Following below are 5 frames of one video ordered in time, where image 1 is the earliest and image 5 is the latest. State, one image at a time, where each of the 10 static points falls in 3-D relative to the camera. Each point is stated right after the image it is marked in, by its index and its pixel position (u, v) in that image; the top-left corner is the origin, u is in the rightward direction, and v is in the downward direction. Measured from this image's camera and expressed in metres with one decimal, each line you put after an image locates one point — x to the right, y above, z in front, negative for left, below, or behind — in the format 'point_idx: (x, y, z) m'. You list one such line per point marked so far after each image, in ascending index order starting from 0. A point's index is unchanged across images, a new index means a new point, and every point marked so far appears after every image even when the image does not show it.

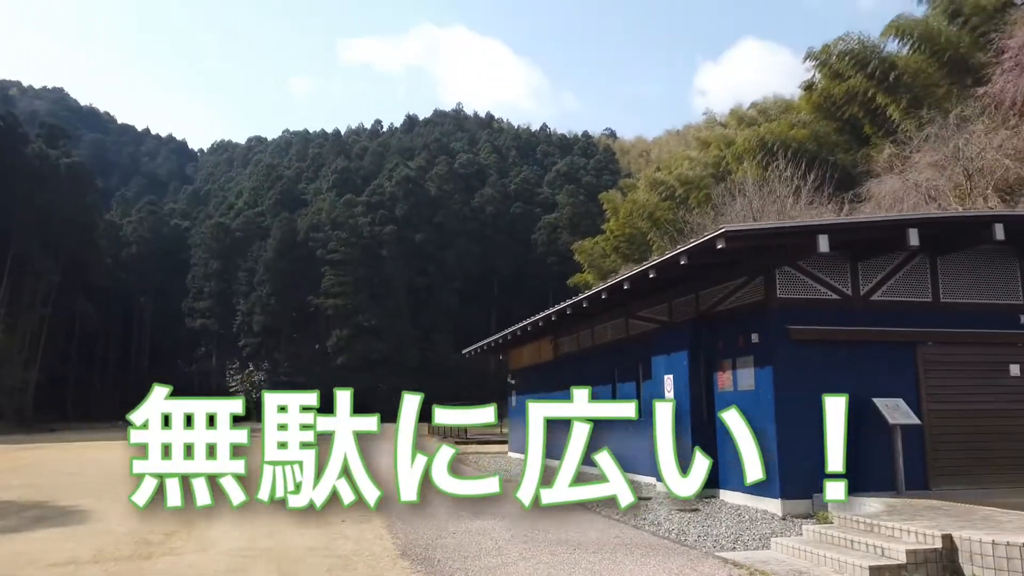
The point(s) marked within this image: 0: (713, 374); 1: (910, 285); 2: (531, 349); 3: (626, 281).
0: (+2.5, -1.1, +9.5) m
1: (+4.5, +0.1, +8.8) m
2: (+0.5, -1.4, +17.8) m
3: (+1.5, 0.0, +9.8) m
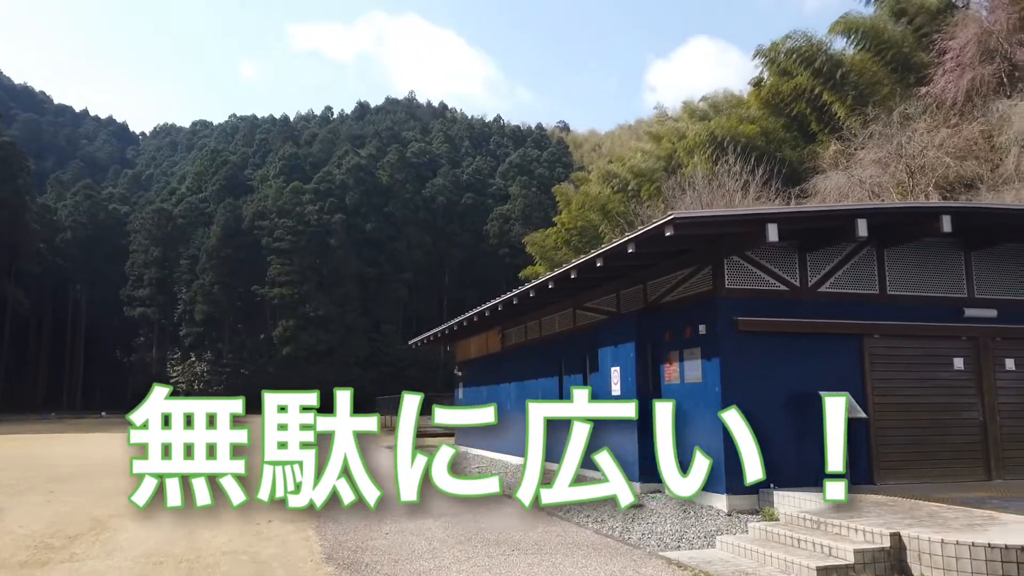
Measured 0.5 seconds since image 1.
0: (+1.8, -1.0, +9.3) m
1: (+3.9, +0.1, +8.7) m
2: (-0.8, -1.2, +17.5) m
3: (+0.7, +0.2, +9.5) m
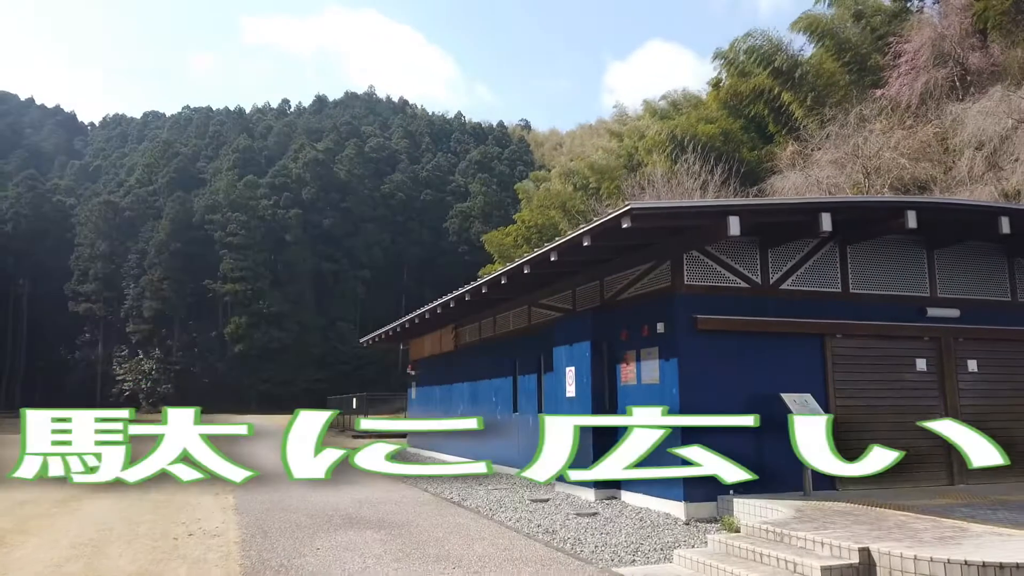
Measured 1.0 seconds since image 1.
0: (+1.2, -0.9, +8.8) m
1: (+3.3, +0.2, +8.3) m
2: (-1.8, -1.1, +16.9) m
3: (+0.2, +0.2, +9.0) m
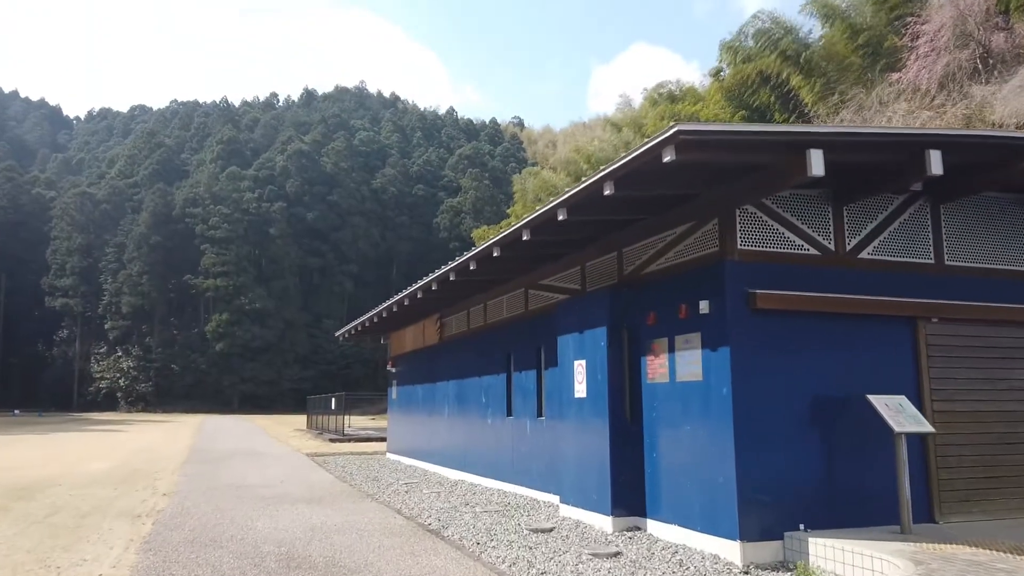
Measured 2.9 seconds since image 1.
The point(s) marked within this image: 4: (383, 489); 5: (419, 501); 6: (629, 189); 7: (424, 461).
0: (+1.2, -0.6, +6.9) m
1: (+3.3, +0.4, +6.4) m
2: (-1.9, -0.8, +14.9) m
3: (+0.1, +0.5, +7.1) m
4: (-1.8, -2.9, +11.0) m
5: (-1.1, -2.6, +9.4) m
6: (+0.9, +0.7, +5.7) m
7: (-1.6, -3.1, +13.8) m
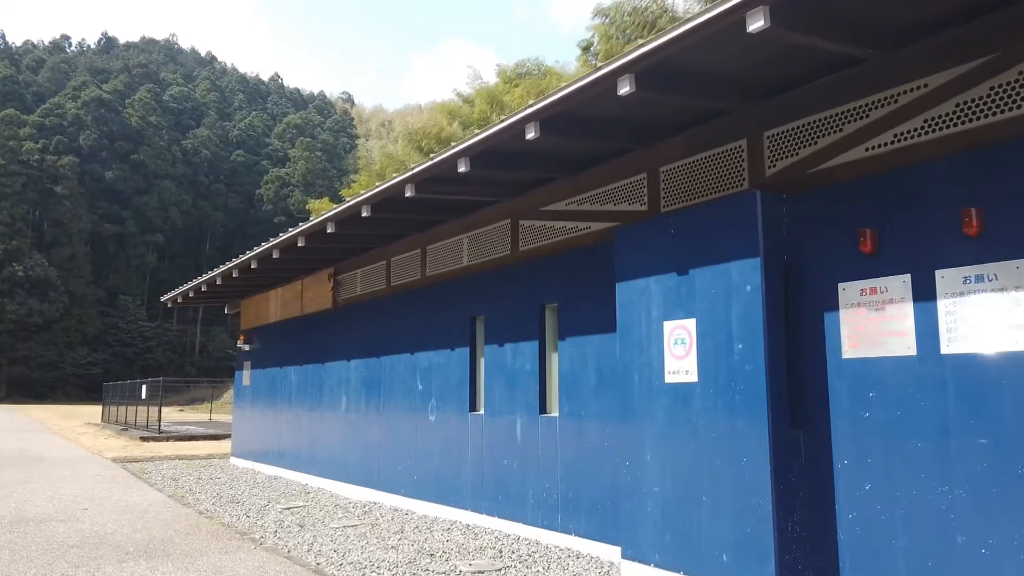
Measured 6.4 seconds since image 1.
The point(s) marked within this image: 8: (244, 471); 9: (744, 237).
0: (+1.6, -0.1, +3.9) m
1: (+3.8, +0.8, +4.0) m
2: (-3.3, -0.1, +11.0) m
3: (+0.6, +1.0, +3.9) m
4: (-2.4, -2.2, +7.2) m
5: (-1.3, -2.0, +5.8) m
6: (+1.6, +1.2, +2.7) m
7: (-2.8, -2.4, +10.0) m
8: (-4.0, -2.7, +11.5) m
9: (+1.2, +0.3, +4.1) m
